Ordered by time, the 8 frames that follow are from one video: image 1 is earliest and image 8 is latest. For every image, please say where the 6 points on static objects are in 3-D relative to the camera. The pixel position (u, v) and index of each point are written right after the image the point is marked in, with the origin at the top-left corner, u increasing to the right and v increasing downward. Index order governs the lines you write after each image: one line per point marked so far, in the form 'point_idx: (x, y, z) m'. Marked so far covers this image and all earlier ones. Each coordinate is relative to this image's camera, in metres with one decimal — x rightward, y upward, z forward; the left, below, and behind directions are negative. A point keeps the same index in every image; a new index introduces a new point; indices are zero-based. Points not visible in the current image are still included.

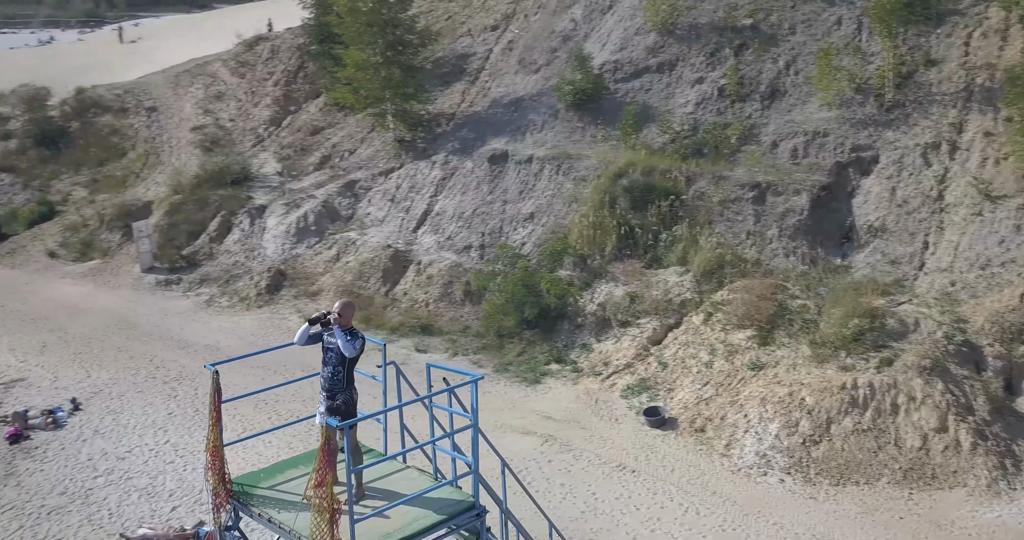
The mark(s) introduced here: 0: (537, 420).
0: (+0.4, -2.2, +17.1) m
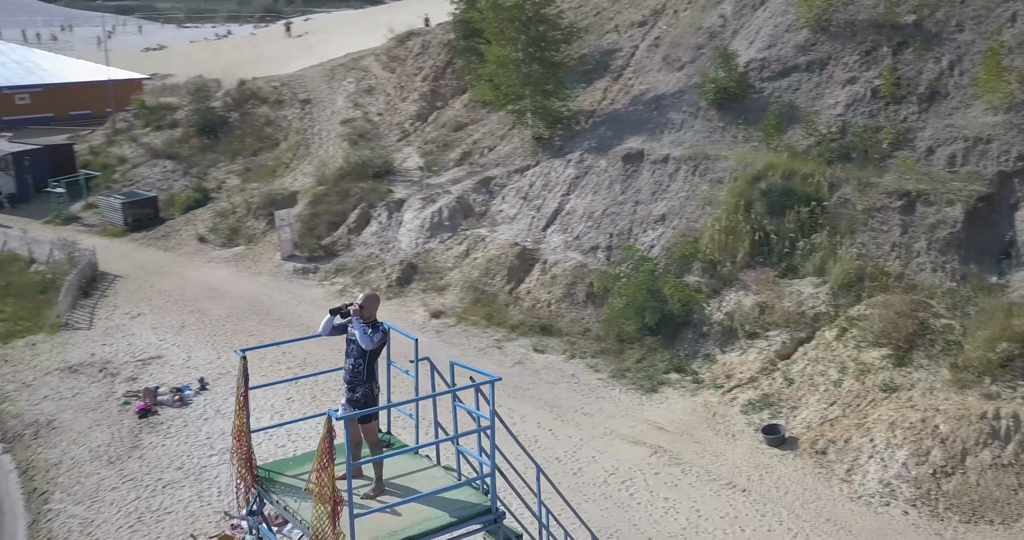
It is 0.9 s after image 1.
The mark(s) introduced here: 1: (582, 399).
0: (+2.0, -2.3, +16.5) m
1: (+1.1, -2.0, +17.4) m
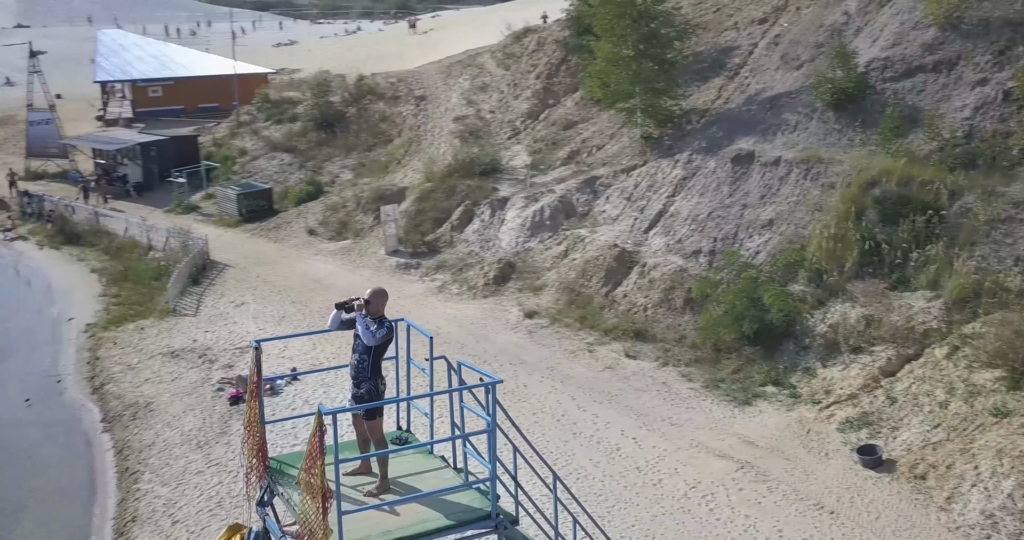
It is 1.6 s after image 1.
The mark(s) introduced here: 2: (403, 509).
0: (+3.1, -2.4, +15.8) m
1: (+2.4, -2.0, +16.9) m
2: (-0.8, -1.6, +7.8) m
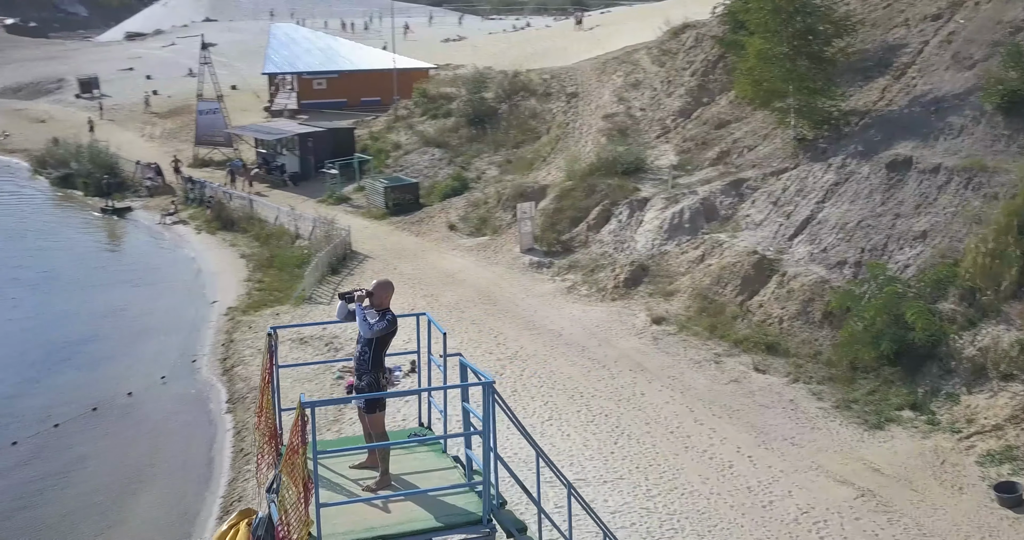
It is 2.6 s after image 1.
0: (+4.4, -2.6, +14.6) m
1: (+3.9, -2.2, +15.8) m
2: (-0.8, -1.5, +7.5) m
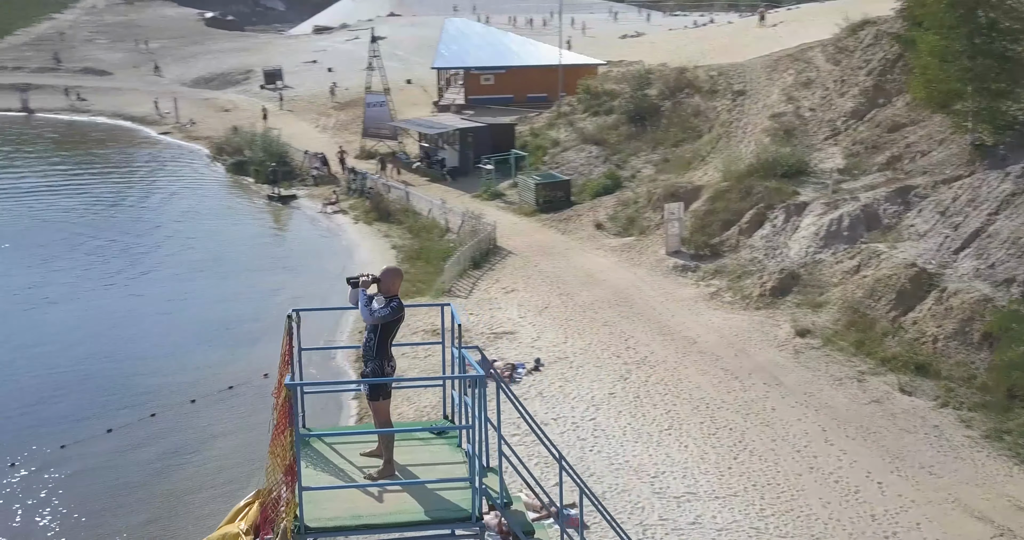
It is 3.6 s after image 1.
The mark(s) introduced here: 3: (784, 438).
0: (+5.6, -2.8, +13.2) m
1: (+5.4, -2.4, +14.5) m
2: (-0.8, -1.4, +7.2) m
3: (+3.7, -2.3, +15.3) m
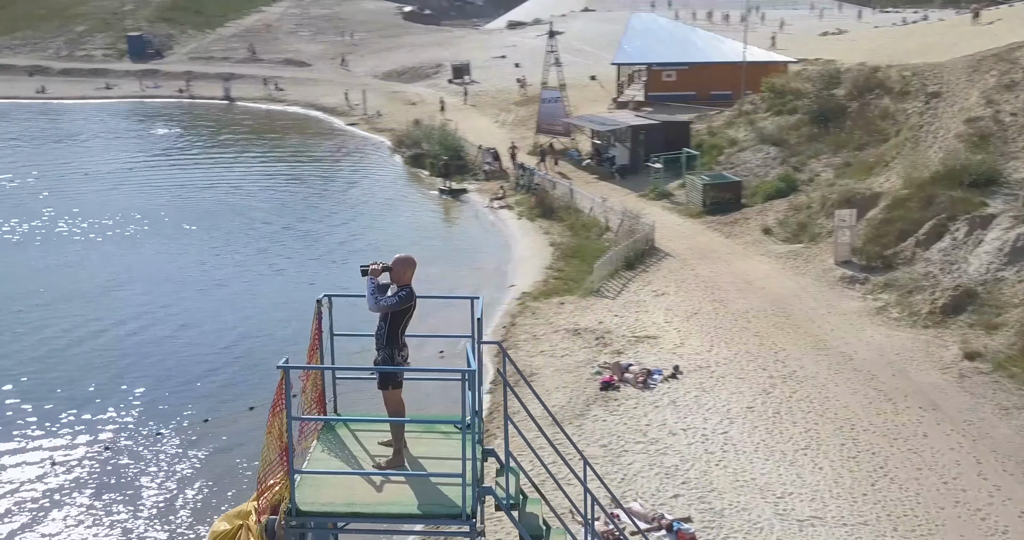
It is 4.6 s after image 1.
0: (+6.7, -3.0, +11.6) m
1: (+6.7, -2.6, +12.9) m
2: (-0.7, -1.3, +6.9) m
3: (+5.2, -2.5, +14.1) m
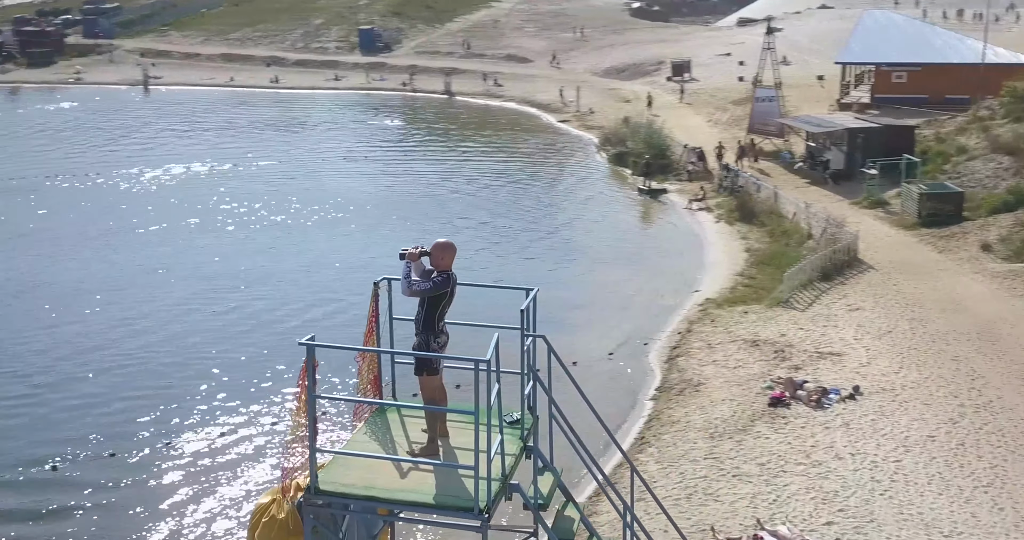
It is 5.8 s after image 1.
0: (+7.6, -3.4, +9.6) m
1: (+7.9, -3.0, +10.9) m
2: (-0.6, -1.3, +6.7) m
3: (+6.7, -2.8, +12.3) m
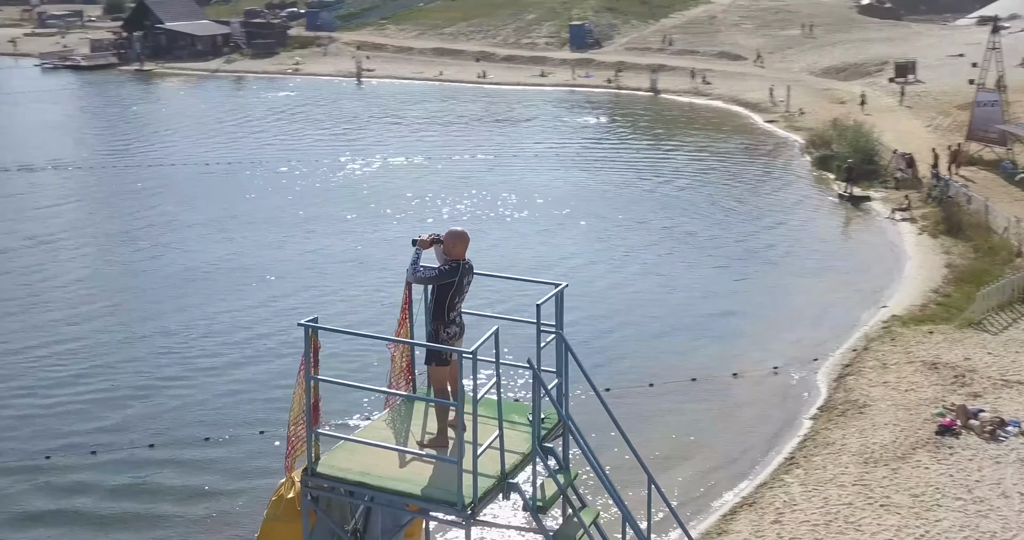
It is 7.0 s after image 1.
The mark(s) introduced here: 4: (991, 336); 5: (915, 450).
0: (+7.9, -3.8, +7.6) m
1: (+8.5, -3.4, +8.8) m
2: (-0.5, -1.2, +6.6) m
3: (+7.7, -3.1, +10.5) m
4: (+6.9, -0.9, +16.4) m
5: (+5.0, -2.2, +14.0) m
